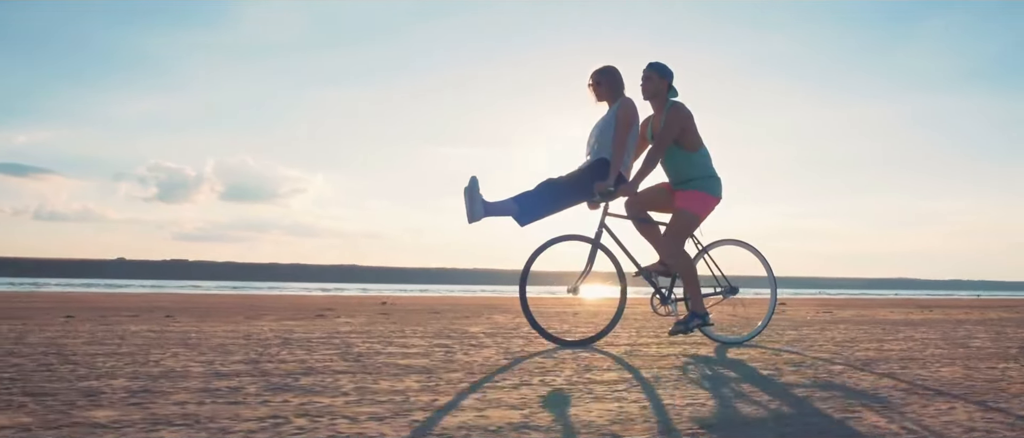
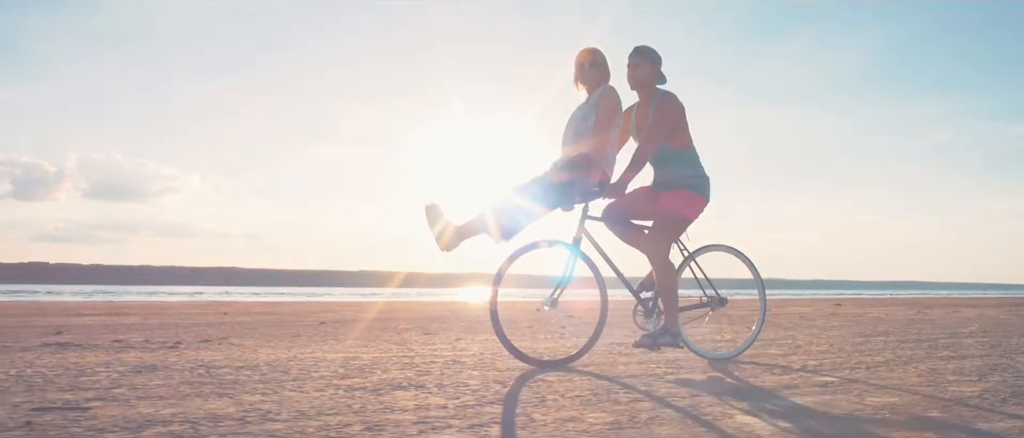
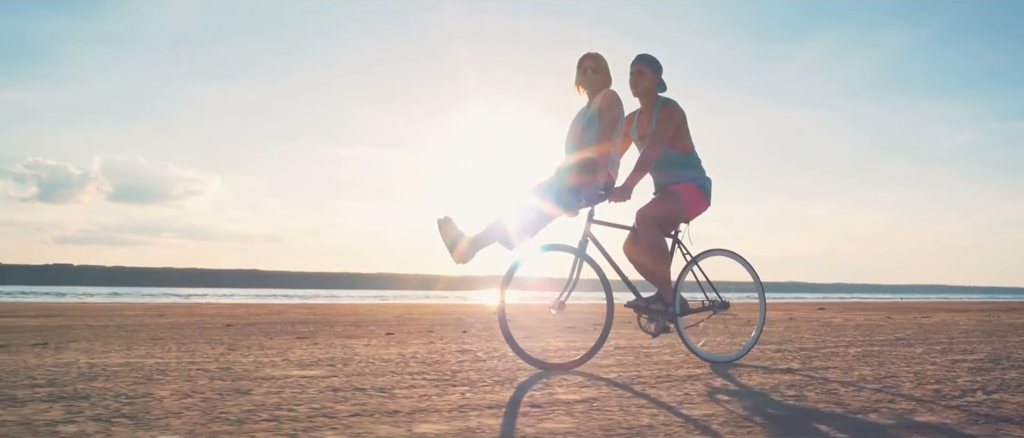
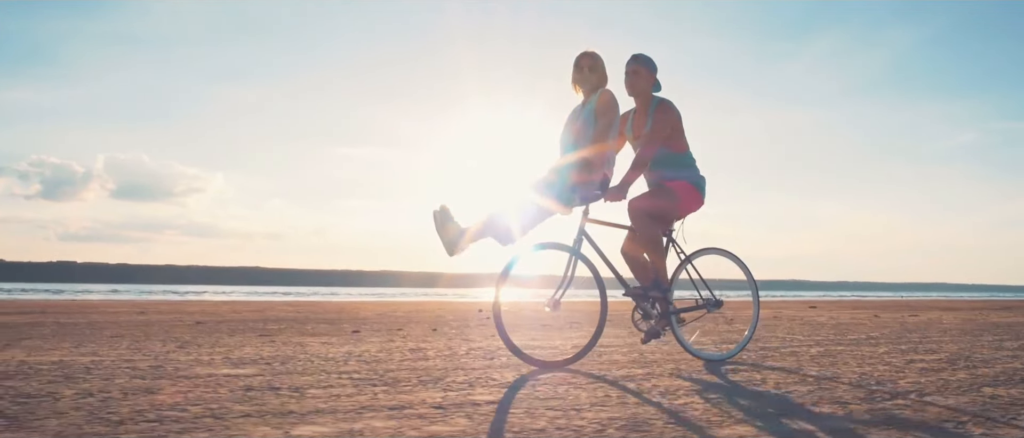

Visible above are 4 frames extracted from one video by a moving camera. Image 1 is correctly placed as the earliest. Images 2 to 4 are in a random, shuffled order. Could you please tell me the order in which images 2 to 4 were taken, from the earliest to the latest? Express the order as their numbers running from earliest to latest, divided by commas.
4, 3, 2
